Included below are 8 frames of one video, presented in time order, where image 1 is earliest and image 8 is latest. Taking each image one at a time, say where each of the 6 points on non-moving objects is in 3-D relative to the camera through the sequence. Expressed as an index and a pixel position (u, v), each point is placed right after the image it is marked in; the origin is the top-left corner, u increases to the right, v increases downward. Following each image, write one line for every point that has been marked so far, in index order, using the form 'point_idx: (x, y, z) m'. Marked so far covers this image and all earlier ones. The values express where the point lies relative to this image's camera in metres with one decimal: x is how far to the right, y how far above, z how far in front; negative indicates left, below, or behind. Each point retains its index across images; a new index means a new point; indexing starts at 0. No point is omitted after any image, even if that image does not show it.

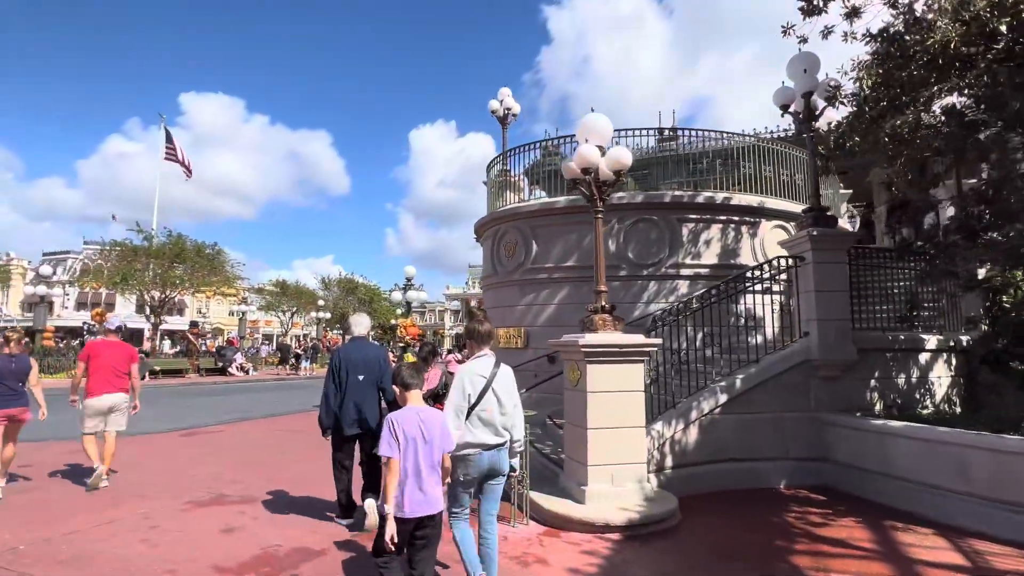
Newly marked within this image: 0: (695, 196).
0: (+2.8, +1.4, +8.7) m
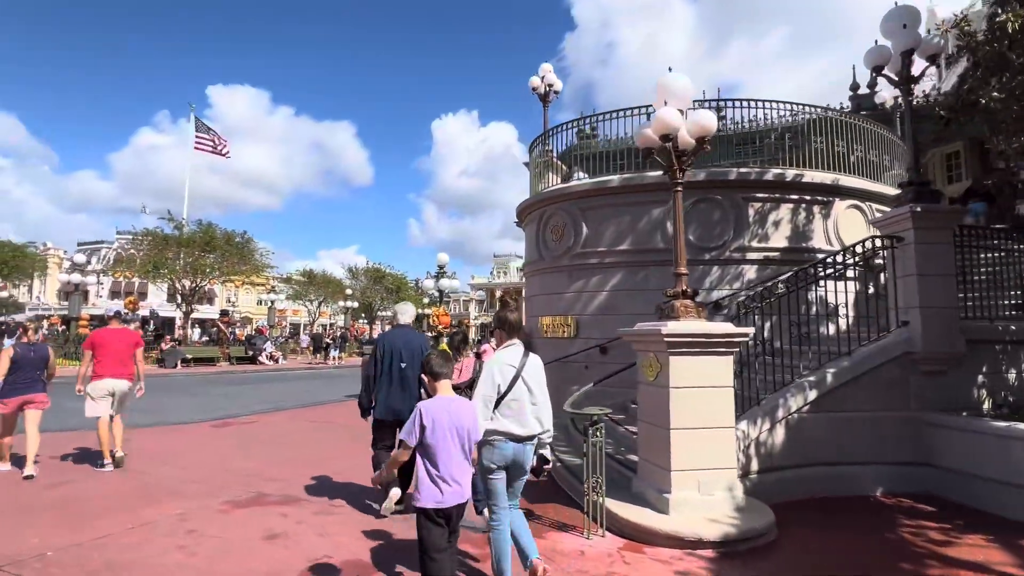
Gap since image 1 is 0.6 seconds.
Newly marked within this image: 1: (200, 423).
0: (+3.5, +1.6, +7.9) m
1: (-5.7, -2.5, +10.5) m
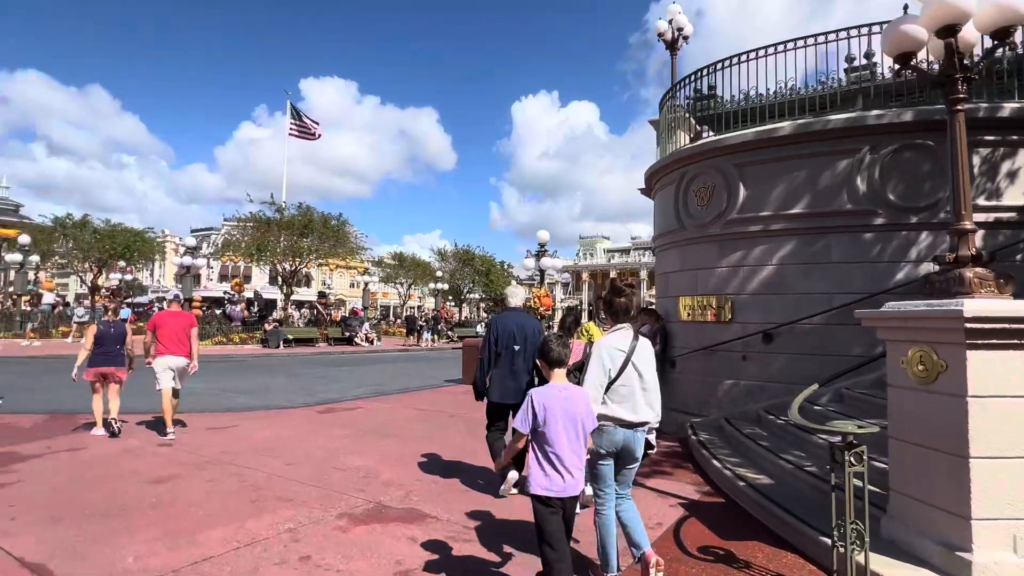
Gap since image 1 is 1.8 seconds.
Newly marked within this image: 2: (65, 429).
0: (+5.2, +1.9, +6.1) m
1: (-3.6, -2.1, +10.0) m
2: (-6.2, -1.9, +7.9) m
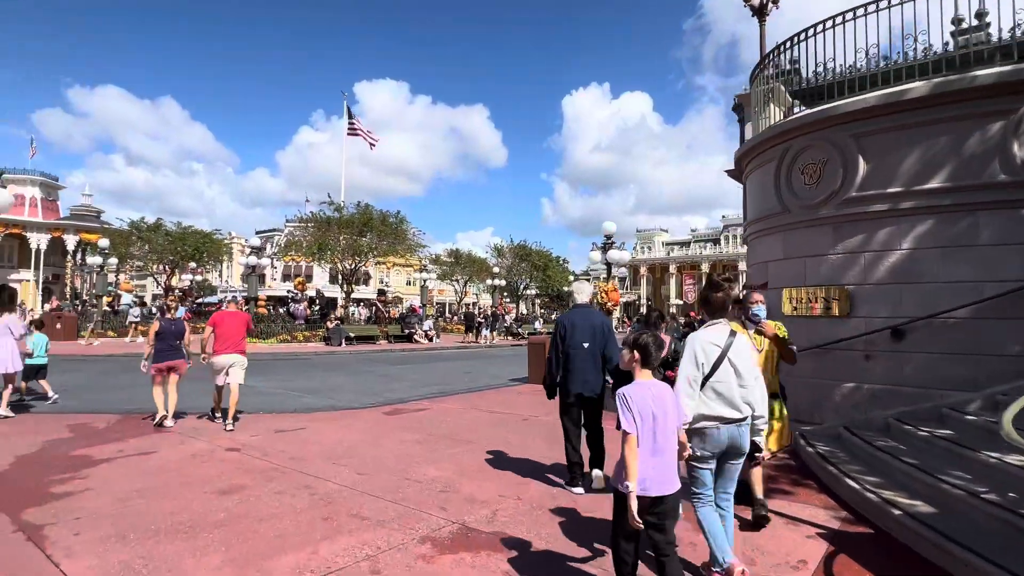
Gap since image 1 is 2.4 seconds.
0: (+6.0, +2.1, +4.9) m
1: (-2.4, -2.1, +9.6) m
2: (-5.1, -1.9, +7.8) m
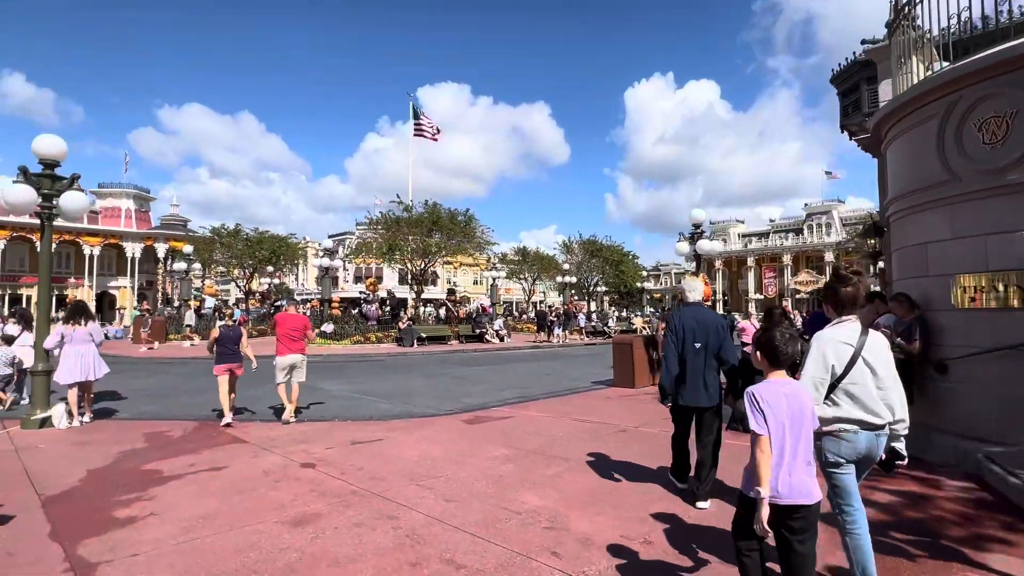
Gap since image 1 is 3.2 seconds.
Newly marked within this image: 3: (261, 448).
0: (+6.7, +2.2, +3.3) m
1: (-1.0, -2.0, +8.9) m
2: (-3.9, -2.0, +7.4) m
3: (-3.0, -1.9, +6.8) m
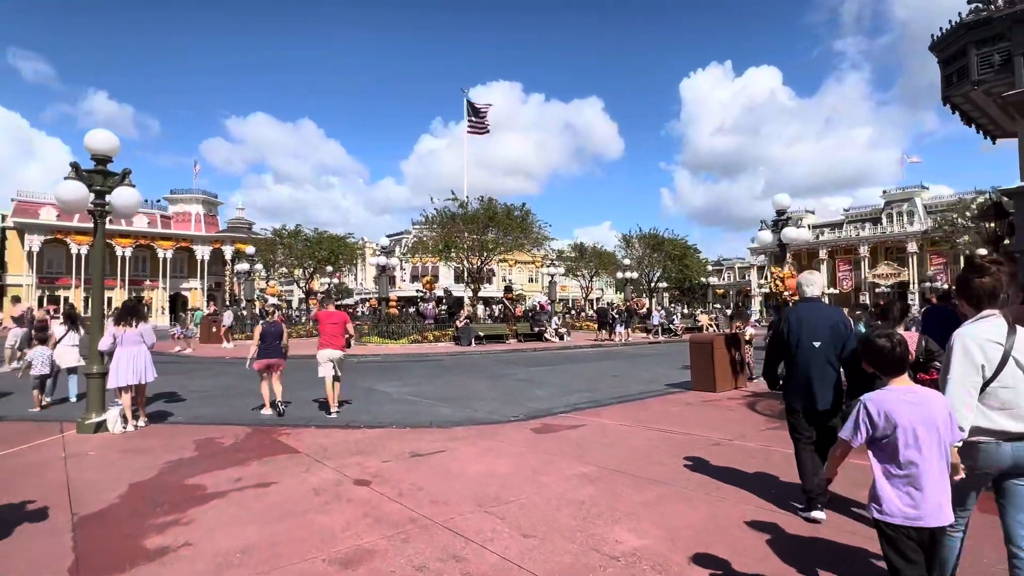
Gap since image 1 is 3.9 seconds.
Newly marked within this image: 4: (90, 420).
0: (+7.1, +2.4, +1.7) m
1: (+0.1, -2.0, +8.1) m
2: (-3.0, -1.9, +6.9) m
3: (-2.2, -1.9, +6.2) m
4: (-5.8, -1.8, +7.8) m
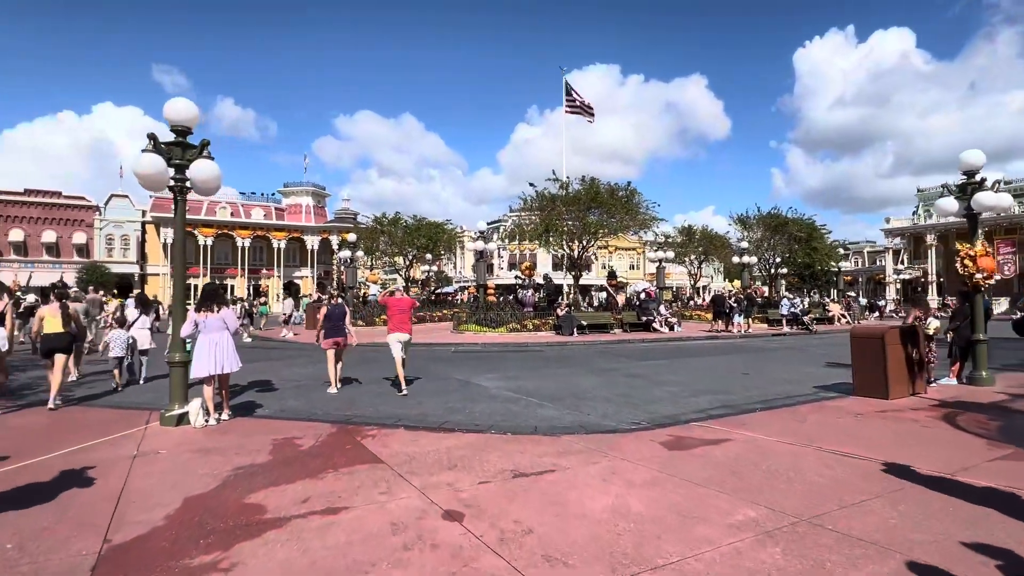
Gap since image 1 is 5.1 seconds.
0: (+7.4, +2.5, -1.0) m
1: (+1.5, -1.7, +6.5) m
2: (-1.7, -1.7, +5.9) m
3: (-1.0, -1.7, +5.1) m
4: (-4.3, -1.6, +7.2) m
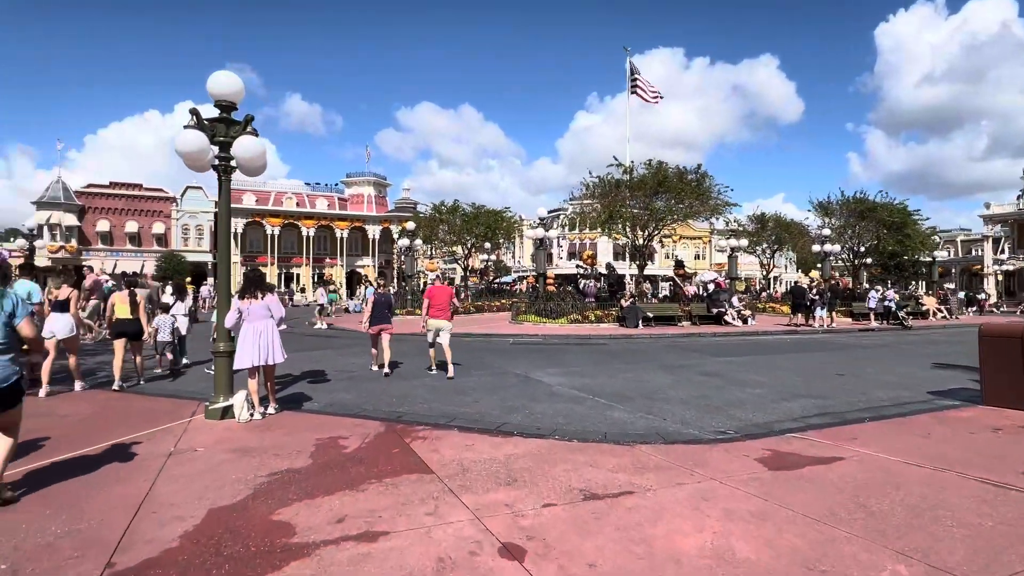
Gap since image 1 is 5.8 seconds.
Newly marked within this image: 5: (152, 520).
0: (+7.2, +2.4, -2.6) m
1: (+2.1, -1.6, +5.6) m
2: (-1.1, -1.6, +5.2) m
3: (-0.5, -1.6, +4.4) m
4: (-3.5, -1.4, +6.8) m
5: (-2.4, -1.6, +3.9) m
